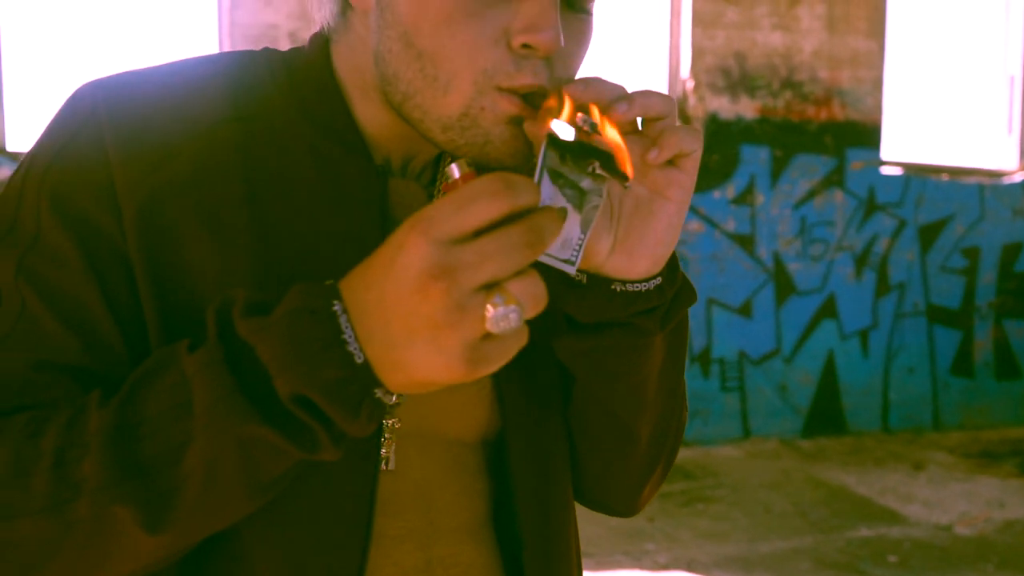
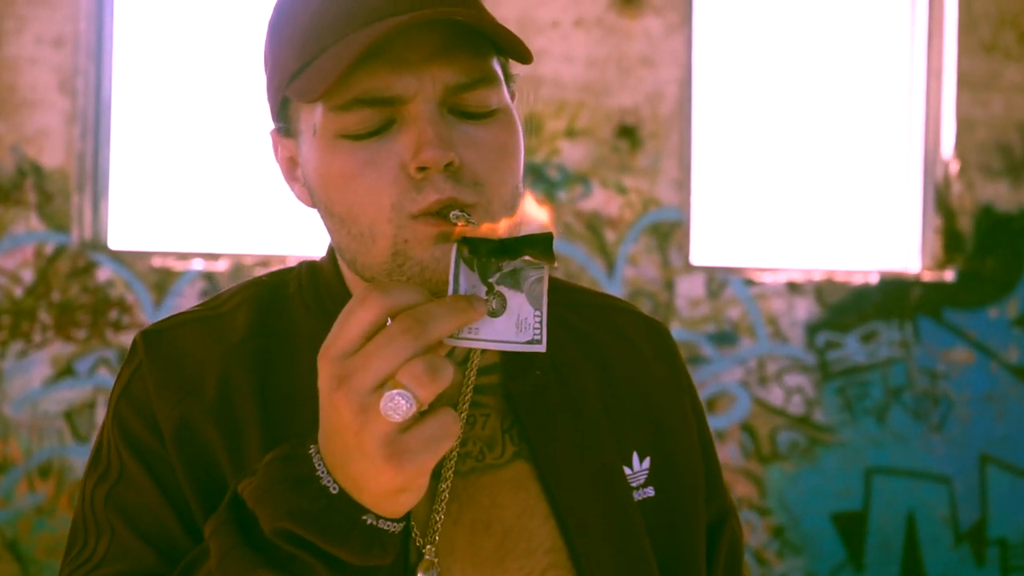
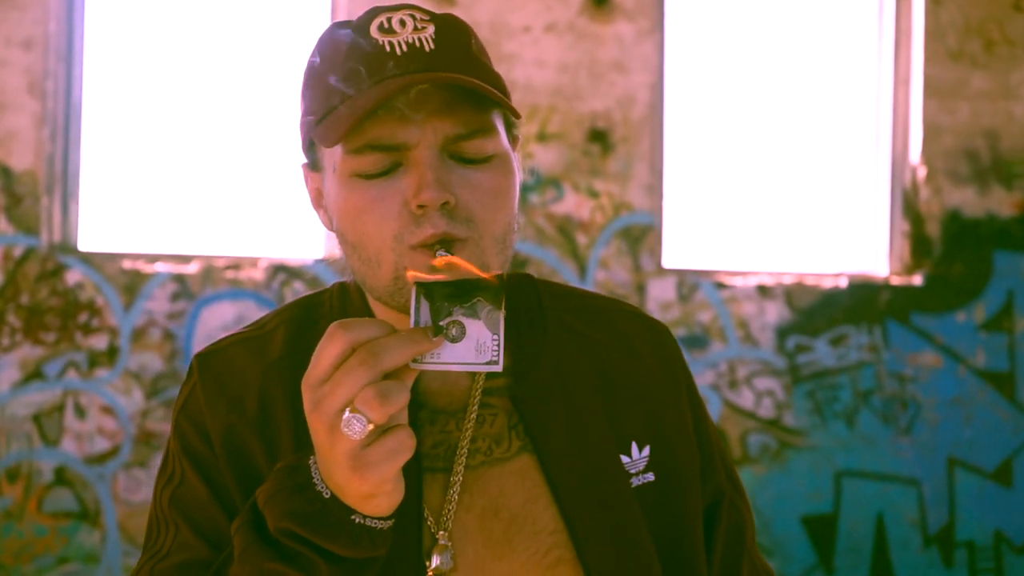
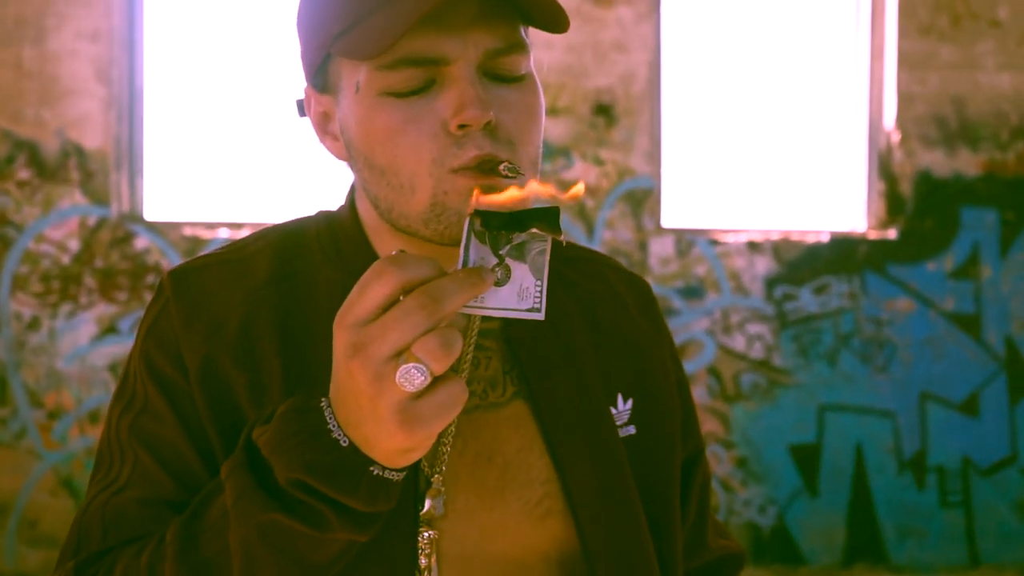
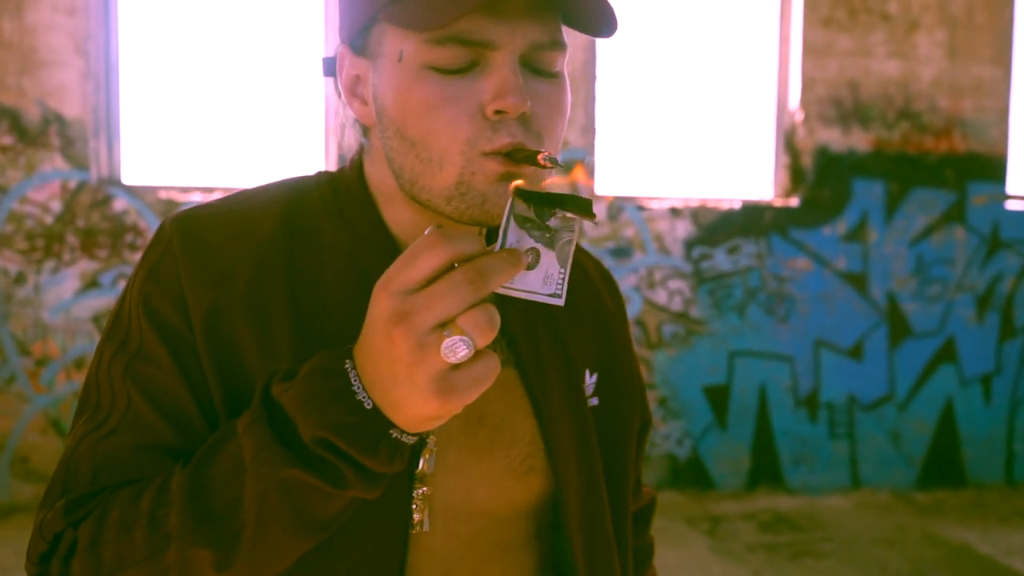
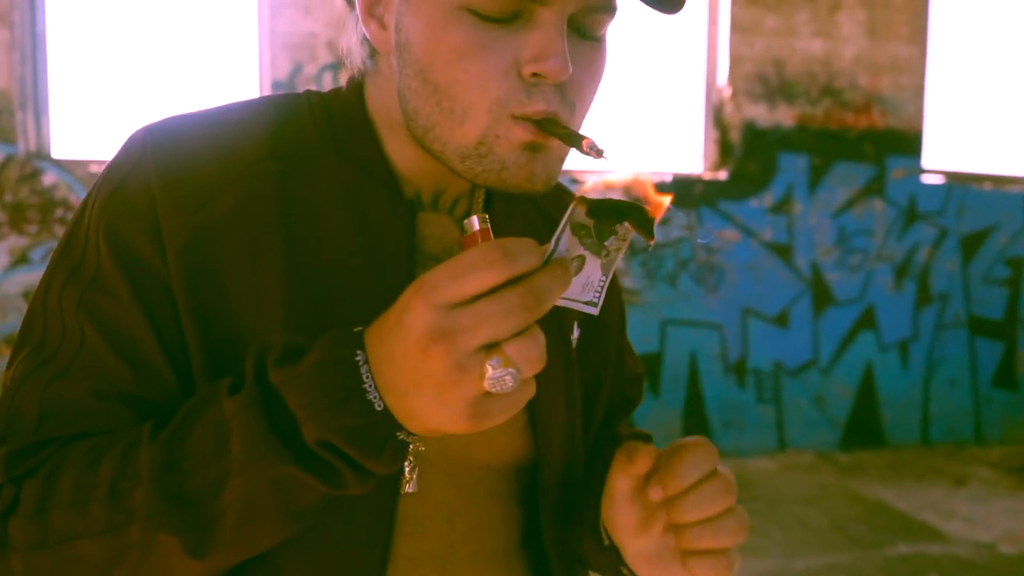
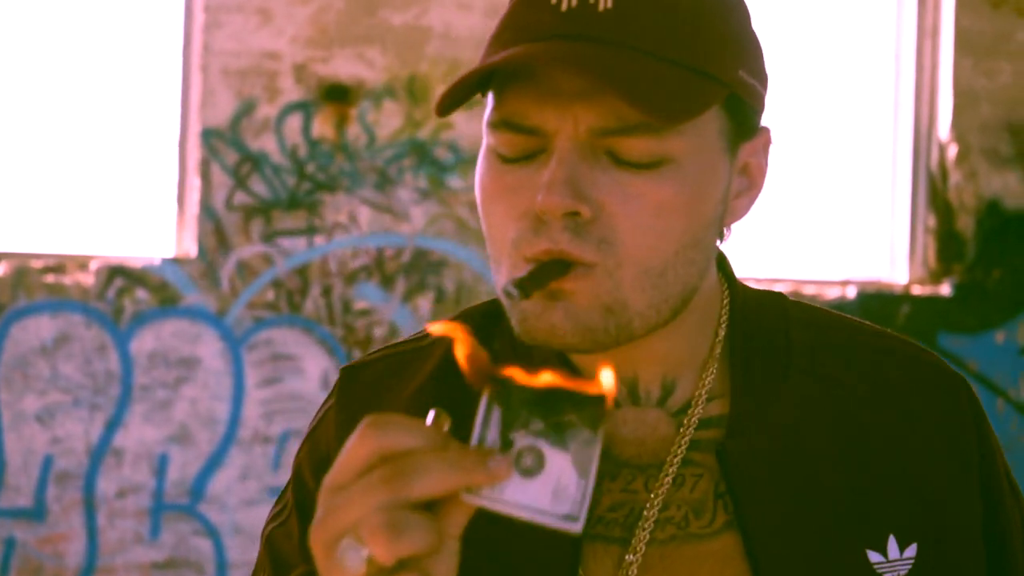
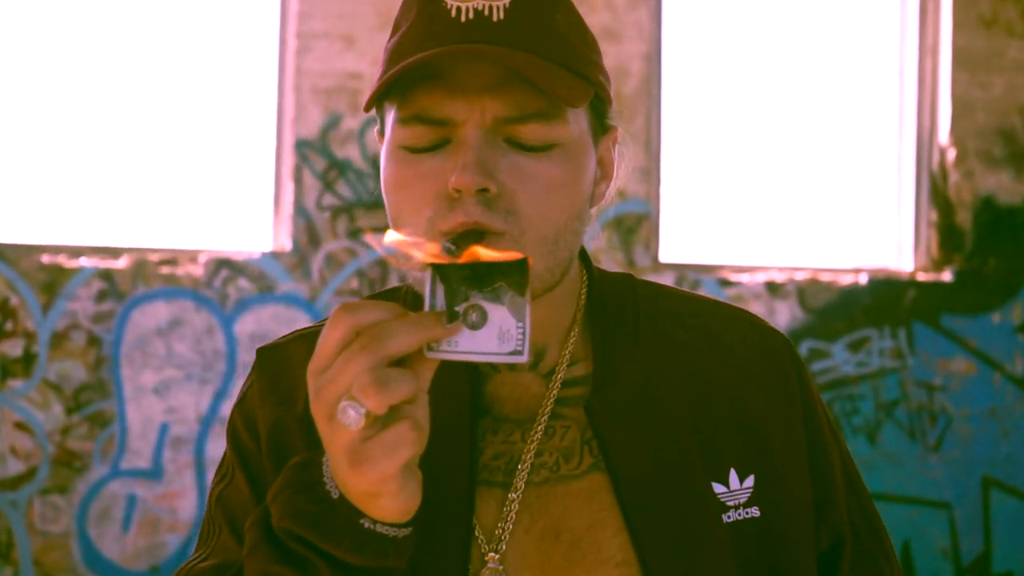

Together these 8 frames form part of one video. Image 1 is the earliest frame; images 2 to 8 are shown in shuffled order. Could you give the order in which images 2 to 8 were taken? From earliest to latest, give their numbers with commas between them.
6, 5, 4, 2, 3, 8, 7
